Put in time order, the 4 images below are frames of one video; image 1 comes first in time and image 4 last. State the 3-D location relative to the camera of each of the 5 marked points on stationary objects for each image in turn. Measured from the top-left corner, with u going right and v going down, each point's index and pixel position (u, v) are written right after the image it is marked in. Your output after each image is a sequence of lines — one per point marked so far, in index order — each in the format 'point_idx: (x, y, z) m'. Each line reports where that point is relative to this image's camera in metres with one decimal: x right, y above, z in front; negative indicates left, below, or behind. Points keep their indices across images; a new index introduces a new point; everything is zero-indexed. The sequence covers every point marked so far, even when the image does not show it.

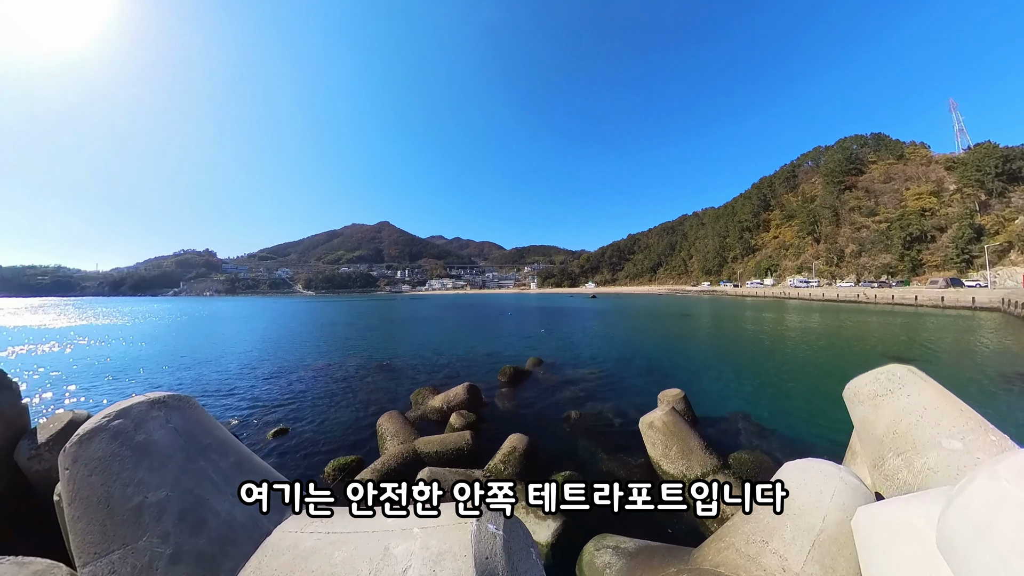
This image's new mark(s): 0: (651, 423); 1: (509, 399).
0: (+3.7, -3.8, +9.9) m
1: (-0.3, -4.5, +13.8) m
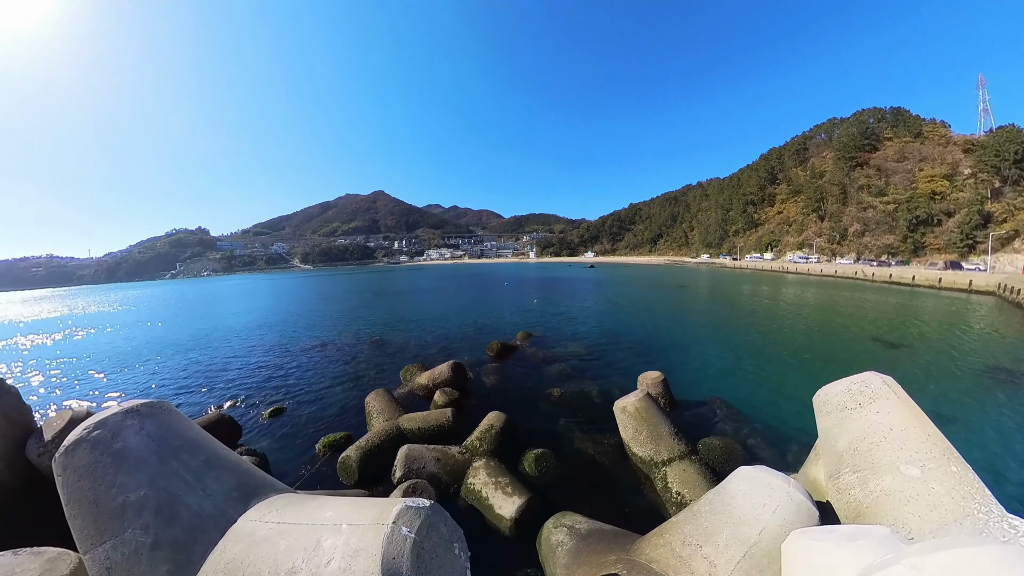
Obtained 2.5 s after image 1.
0: (+3.1, -3.4, +10.3) m
1: (-0.7, -3.6, +14.3) m
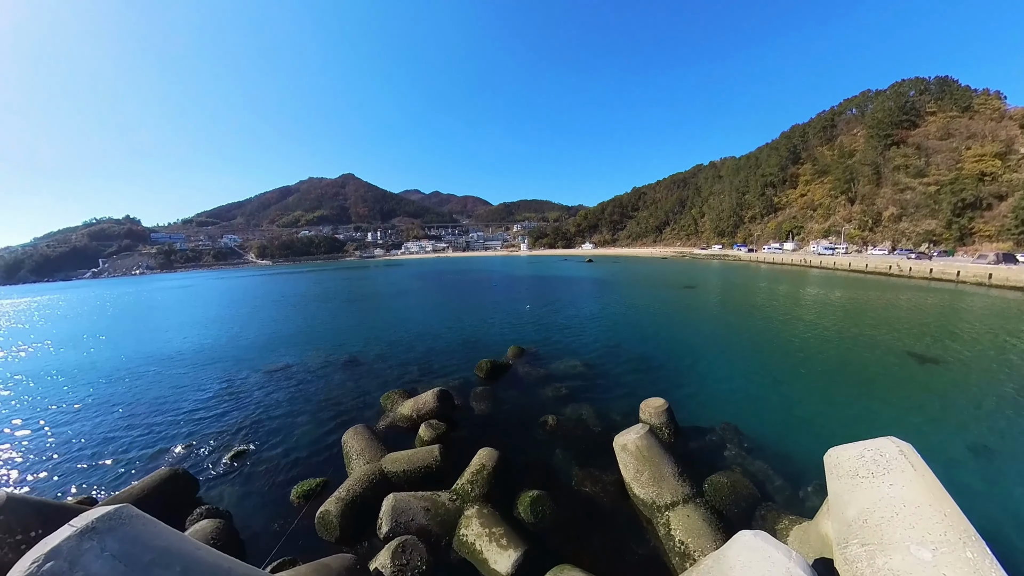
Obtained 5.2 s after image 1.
0: (+2.9, -4.0, +9.4) m
1: (-0.8, -3.9, +13.6) m
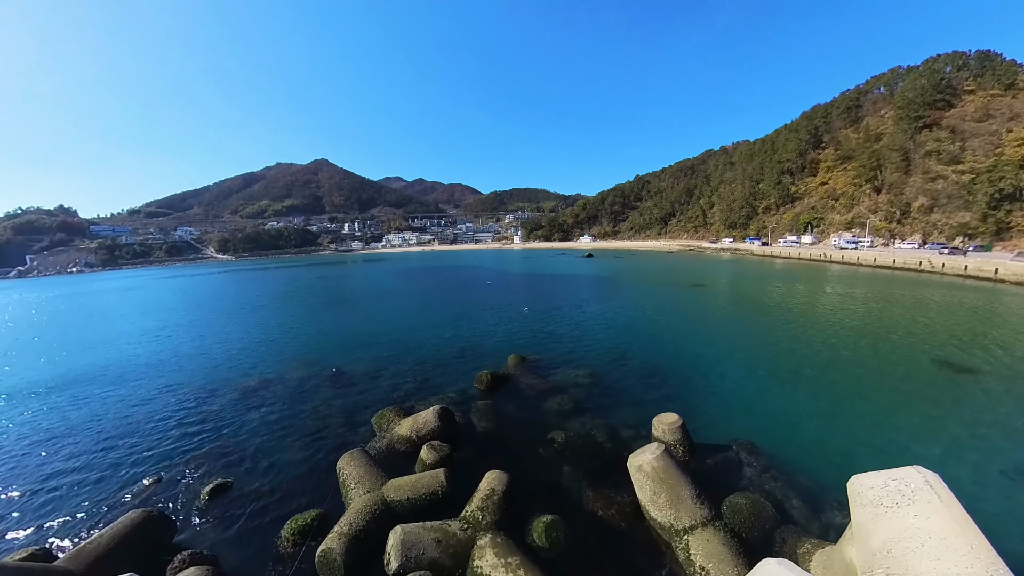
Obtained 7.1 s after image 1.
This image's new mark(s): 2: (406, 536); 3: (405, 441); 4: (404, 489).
0: (+3.0, -4.2, +8.3) m
1: (-0.9, -4.0, +12.3) m
2: (-2.5, -5.2, +7.2) m
3: (-3.2, -4.4, +10.5) m
4: (-2.7, -4.8, +8.3) m
